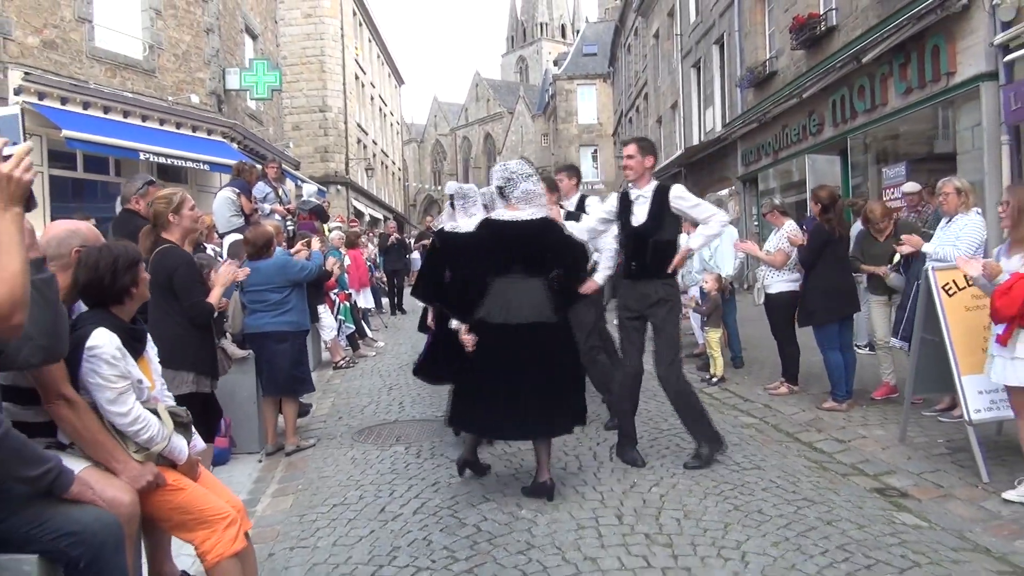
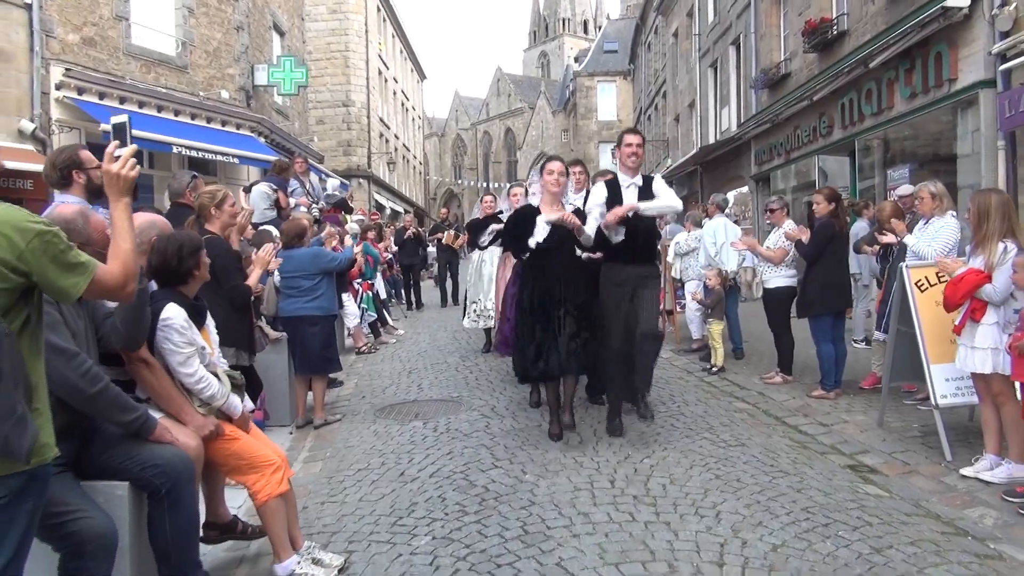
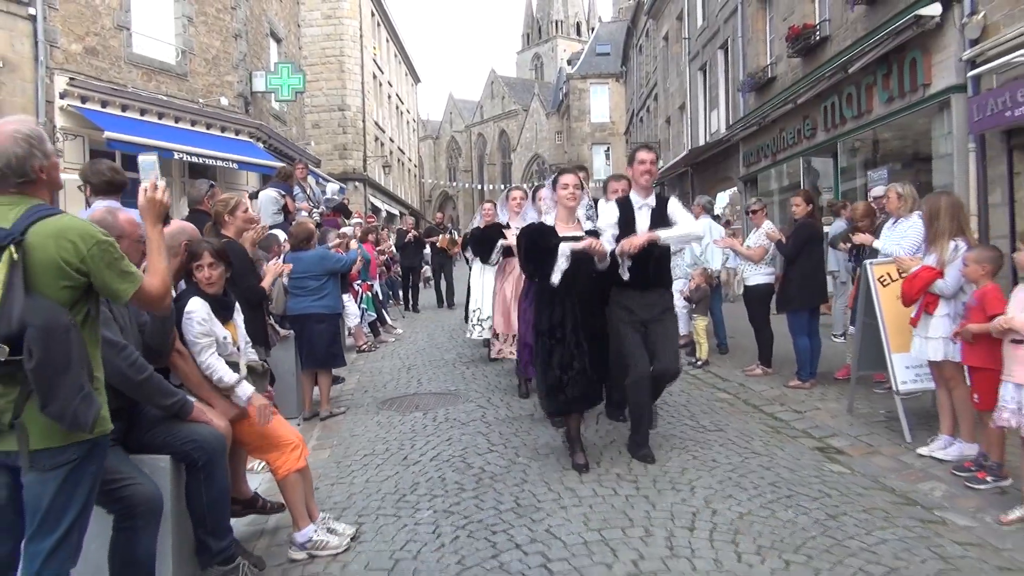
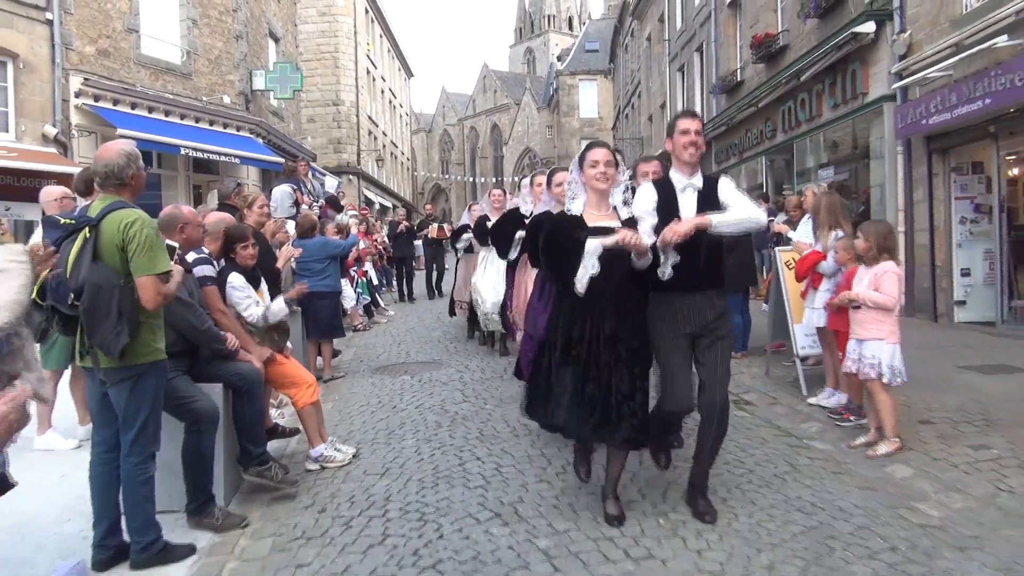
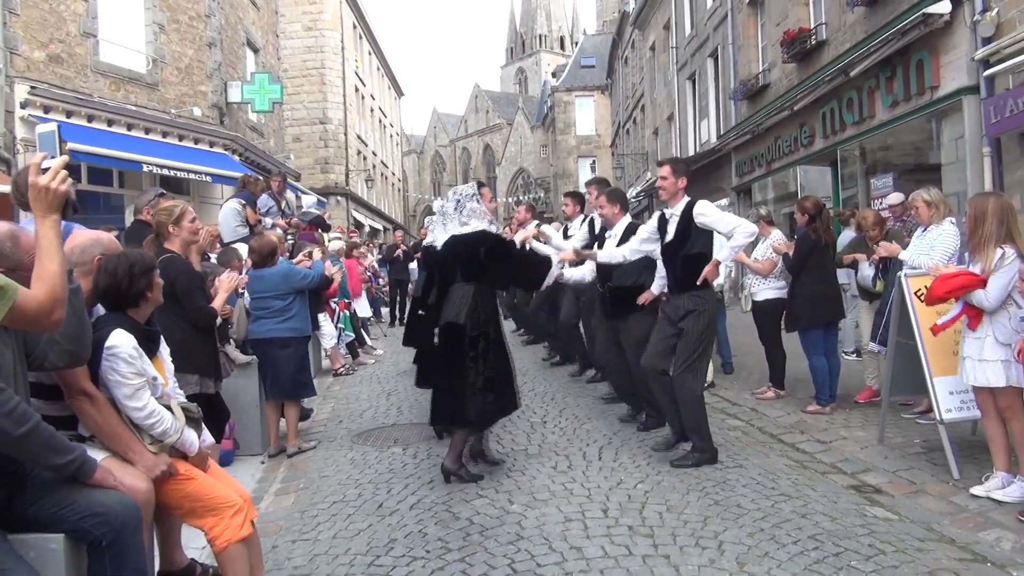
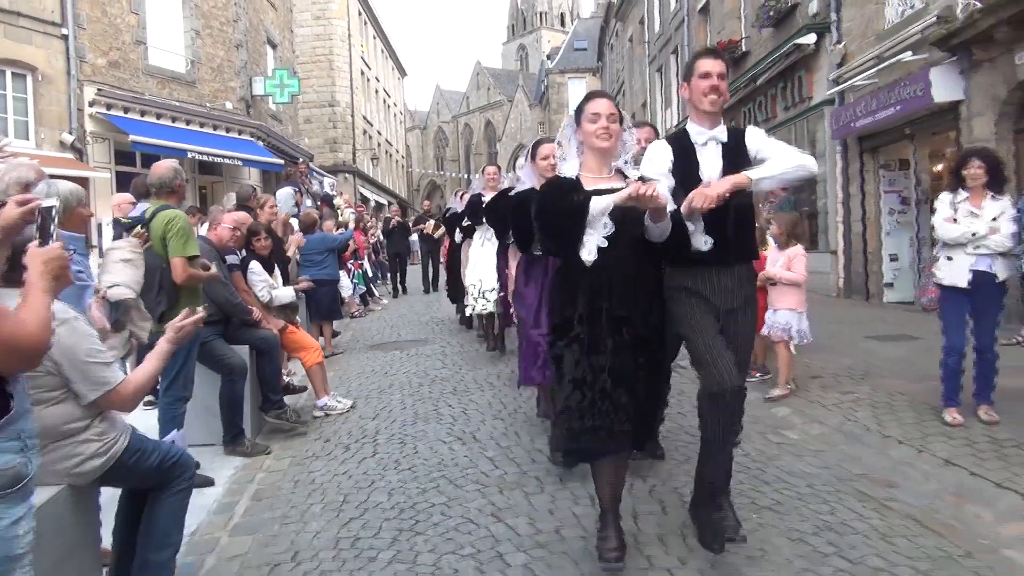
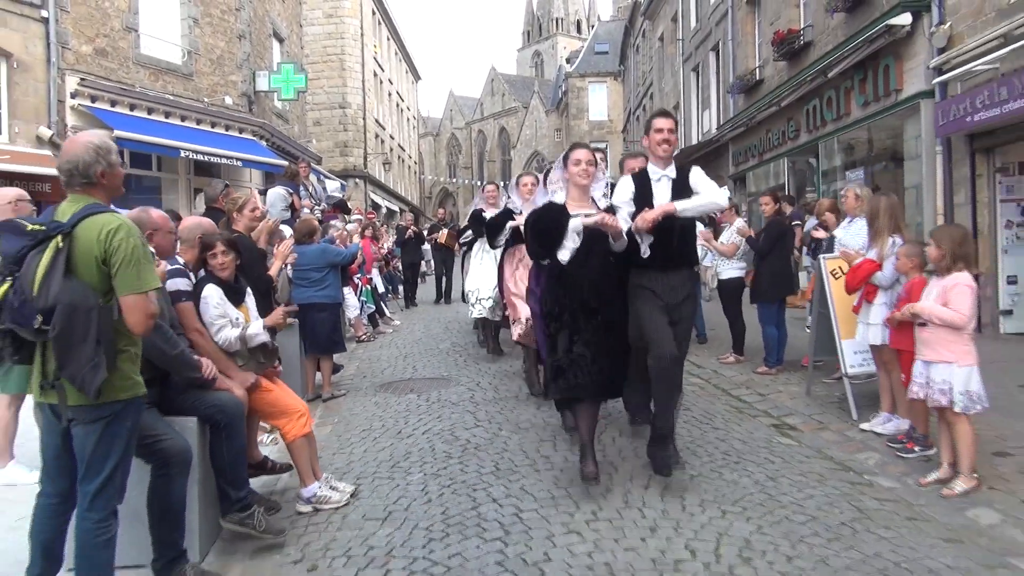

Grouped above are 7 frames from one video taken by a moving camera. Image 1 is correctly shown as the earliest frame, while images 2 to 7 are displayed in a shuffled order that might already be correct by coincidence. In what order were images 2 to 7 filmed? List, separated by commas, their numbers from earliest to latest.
5, 2, 3, 7, 4, 6
